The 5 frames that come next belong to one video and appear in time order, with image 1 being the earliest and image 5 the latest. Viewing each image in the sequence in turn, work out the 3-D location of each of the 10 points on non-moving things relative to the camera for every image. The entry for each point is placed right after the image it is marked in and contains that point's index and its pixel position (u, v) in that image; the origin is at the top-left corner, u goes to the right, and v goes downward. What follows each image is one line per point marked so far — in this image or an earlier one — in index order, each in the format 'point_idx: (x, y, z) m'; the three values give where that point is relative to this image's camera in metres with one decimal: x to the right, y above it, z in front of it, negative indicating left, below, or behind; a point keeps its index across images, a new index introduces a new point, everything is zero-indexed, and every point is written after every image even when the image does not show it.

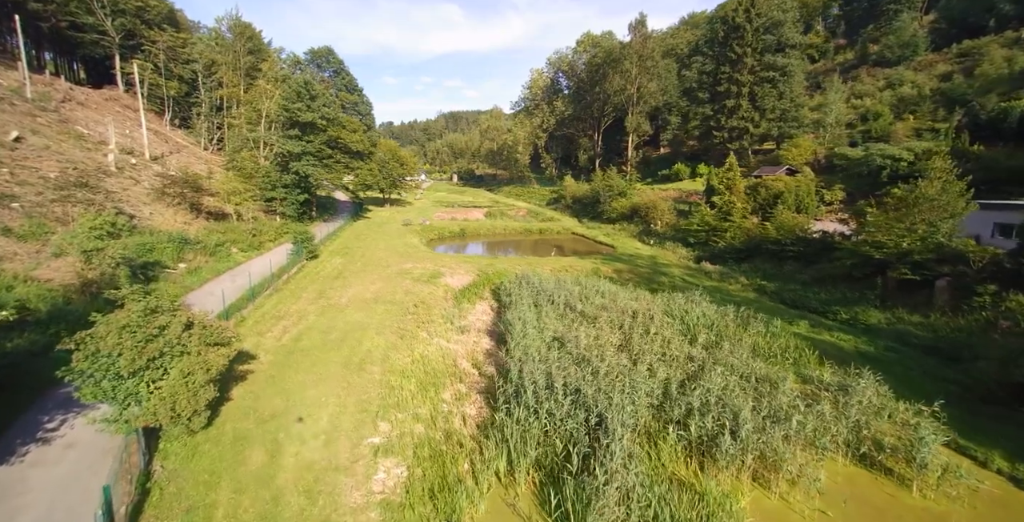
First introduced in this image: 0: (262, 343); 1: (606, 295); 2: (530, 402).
0: (-9.2, -3.0, +14.4) m
1: (+4.6, -1.6, +18.8) m
2: (+0.5, -3.7, +10.1) m
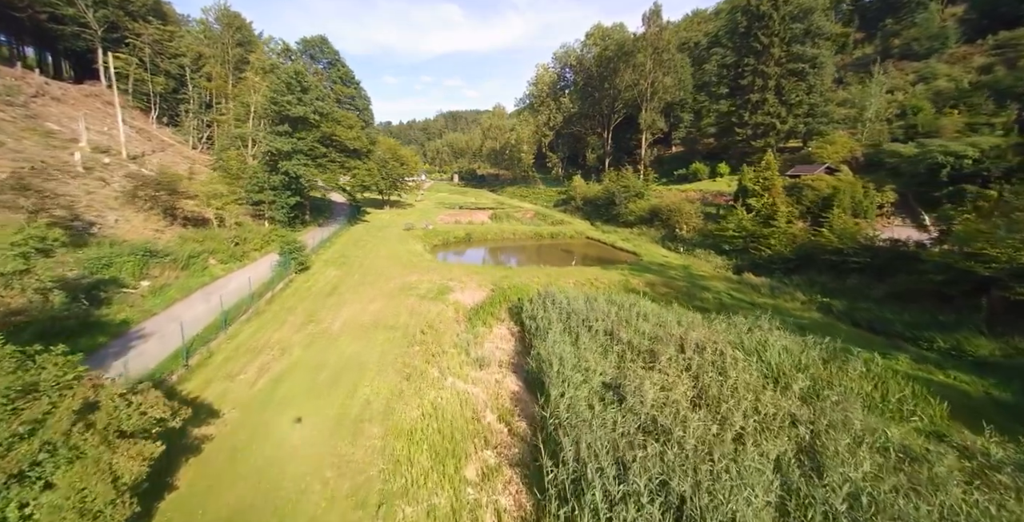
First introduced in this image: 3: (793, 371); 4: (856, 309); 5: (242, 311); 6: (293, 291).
0: (-8.1, -3.7, +11.3) m
1: (+5.6, -2.3, +15.7) m
2: (+1.6, -4.3, +7.0) m
3: (+8.3, -3.2, +11.6) m
4: (+15.7, -2.2, +17.9) m
5: (-11.0, -2.1, +15.9) m
6: (-10.9, -1.5, +19.4) m
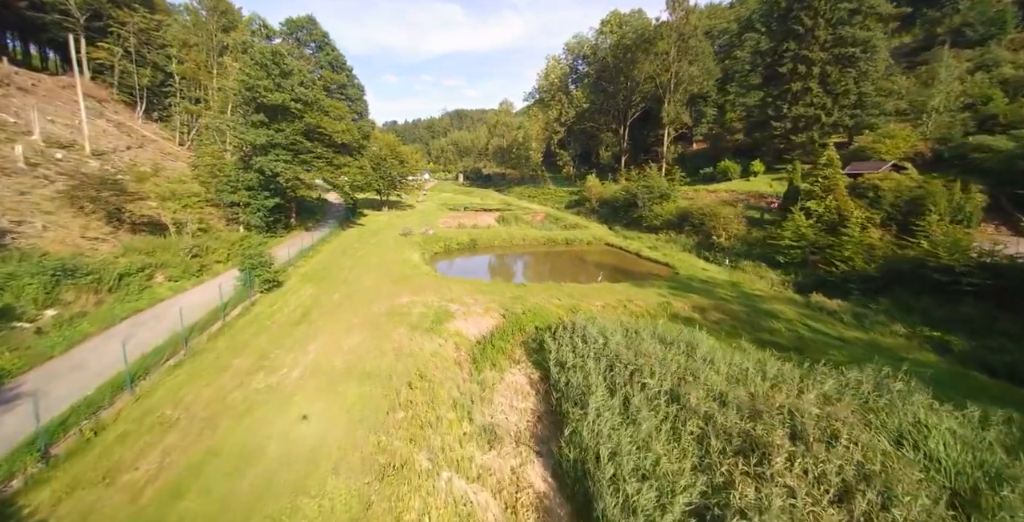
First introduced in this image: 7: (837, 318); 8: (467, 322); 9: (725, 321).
0: (-7.6, -4.5, +7.2) m
1: (+6.2, -3.1, +11.5) m
2: (+2.0, -5.2, +2.8) m
3: (+8.9, -4.1, +7.3) m
4: (+16.3, -3.0, +13.5) m
5: (-10.4, -2.8, +11.8) m
6: (-10.3, -2.3, +15.3) m
7: (+13.7, -2.4, +16.4) m
8: (-1.9, -2.5, +16.3) m
9: (+8.9, -2.5, +16.3) m
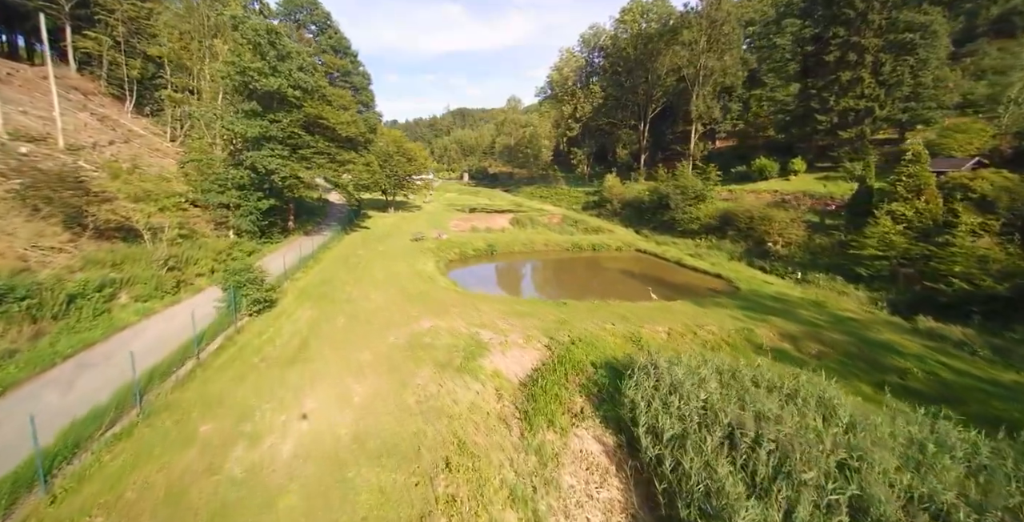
0: (-5.9, -5.1, +3.9) m
1: (+7.9, -3.8, +8.1) m
2: (+3.7, -5.8, -0.5) m
3: (+10.5, -4.7, +4.0) m
4: (+17.9, -3.7, +10.1) m
5: (-8.7, -3.4, +8.5) m
6: (-8.6, -2.9, +12.0) m
7: (+15.3, -3.1, +13.1) m
8: (-0.2, -3.1, +12.9) m
9: (+10.6, -3.1, +13.0) m
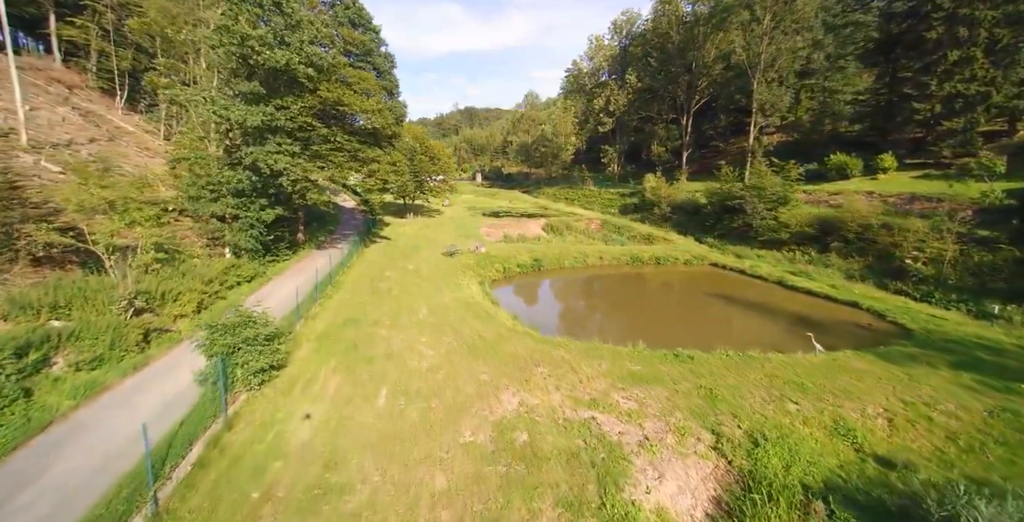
0: (-2.7, -6.3, -1.1) m
1: (+11.1, -4.9, +3.0) m
2: (+6.8, -7.0, -5.6) m
3: (+13.7, -5.9, -1.2) m
4: (+21.2, -4.8, +4.9) m
5: (-5.5, -4.6, +3.6) m
6: (-5.4, -4.1, +7.1) m
7: (+18.6, -4.1, +7.9) m
8: (+3.0, -4.3, +7.9) m
9: (+13.8, -4.2, +7.9) m
